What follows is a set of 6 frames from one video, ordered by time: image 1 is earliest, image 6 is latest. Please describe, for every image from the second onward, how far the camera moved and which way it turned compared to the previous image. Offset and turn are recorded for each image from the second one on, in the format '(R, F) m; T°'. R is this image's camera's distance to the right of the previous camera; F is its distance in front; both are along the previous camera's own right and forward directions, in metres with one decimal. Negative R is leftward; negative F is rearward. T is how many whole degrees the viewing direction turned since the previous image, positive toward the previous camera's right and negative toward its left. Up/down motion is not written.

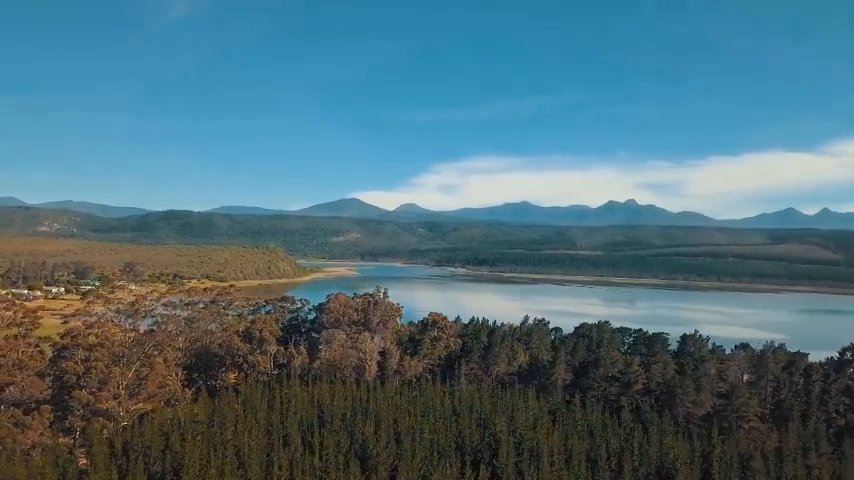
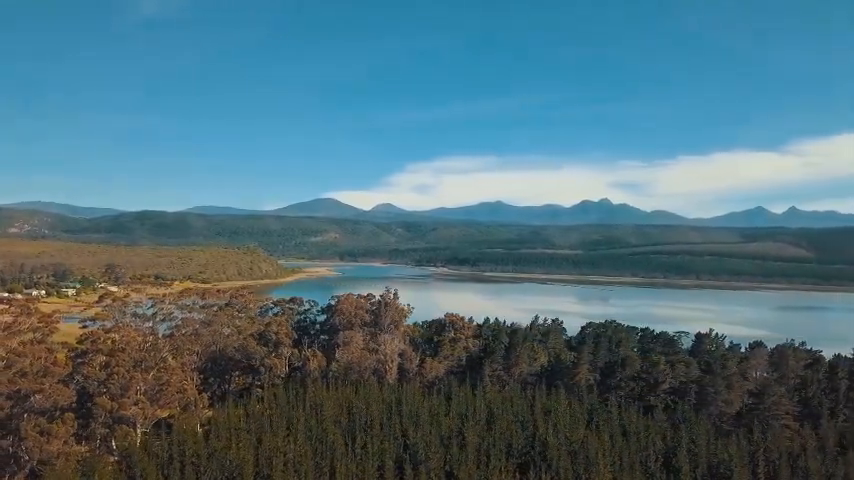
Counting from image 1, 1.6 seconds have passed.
(-0.9, +0.1) m; +2°
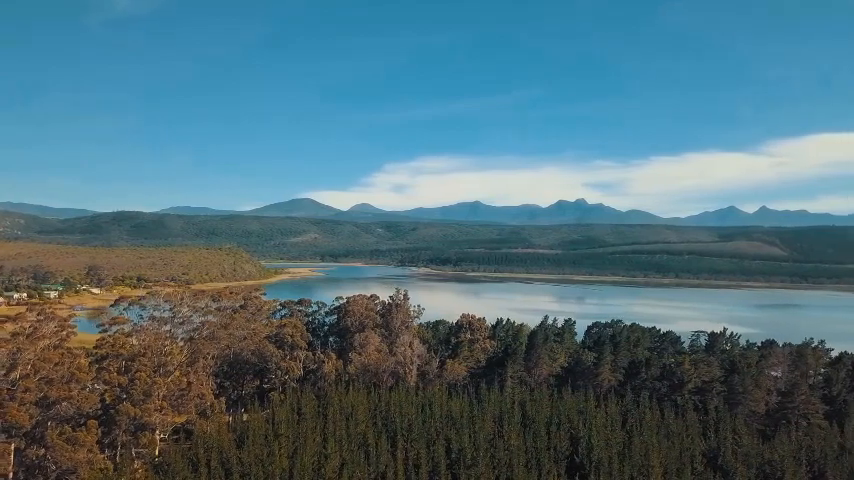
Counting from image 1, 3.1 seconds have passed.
(-0.9, +0.2) m; +2°
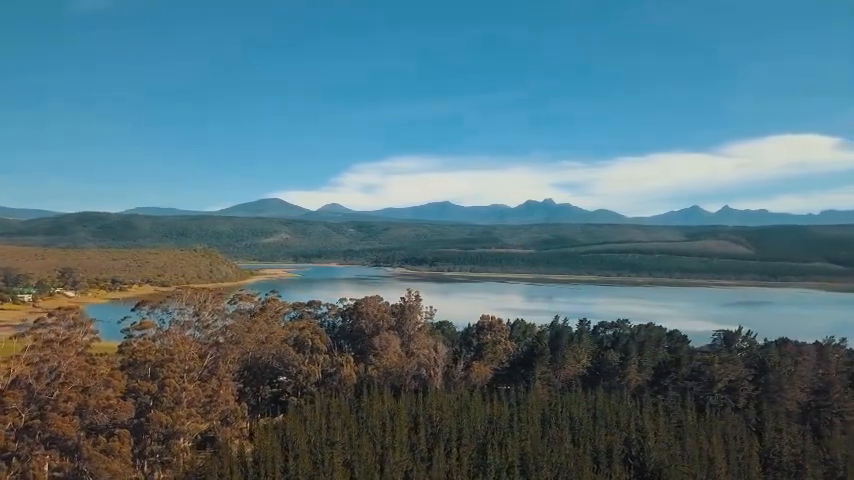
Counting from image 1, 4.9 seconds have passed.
(-1.1, +0.2) m; +3°
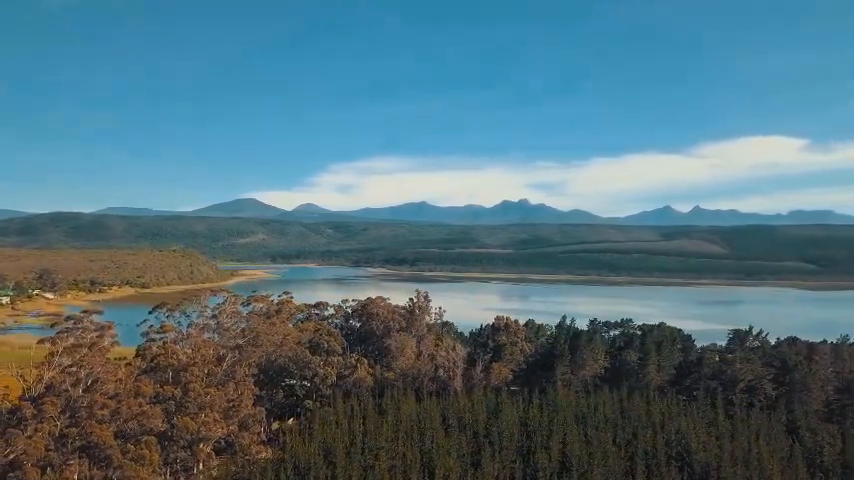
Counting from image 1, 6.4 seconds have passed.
(-0.8, +0.2) m; +2°
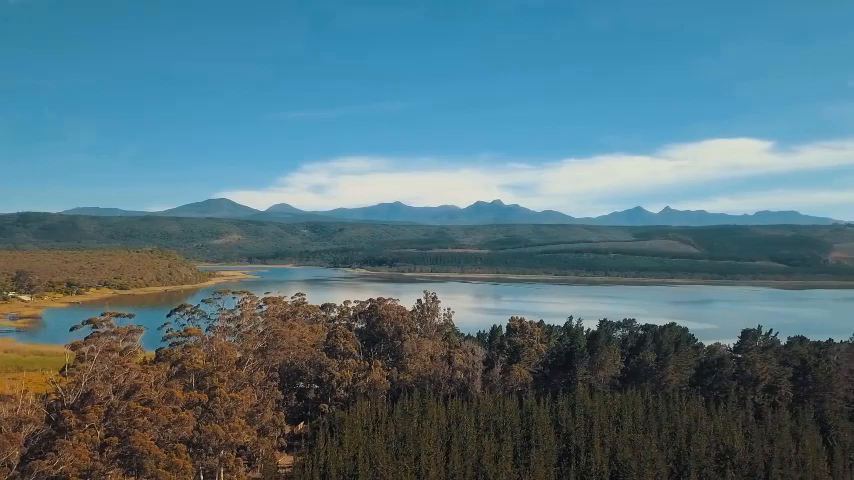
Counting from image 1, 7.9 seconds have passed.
(-0.9, +0.2) m; +2°
